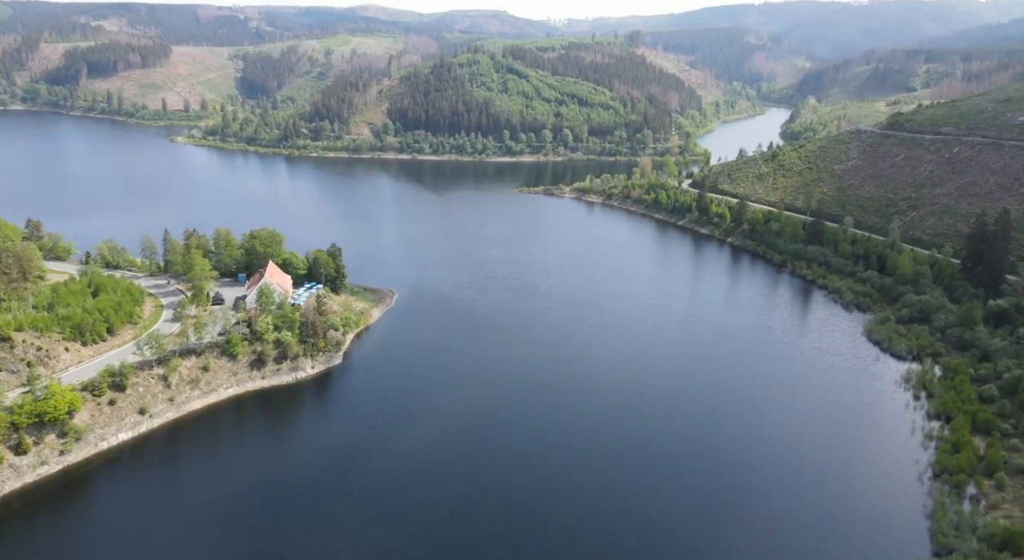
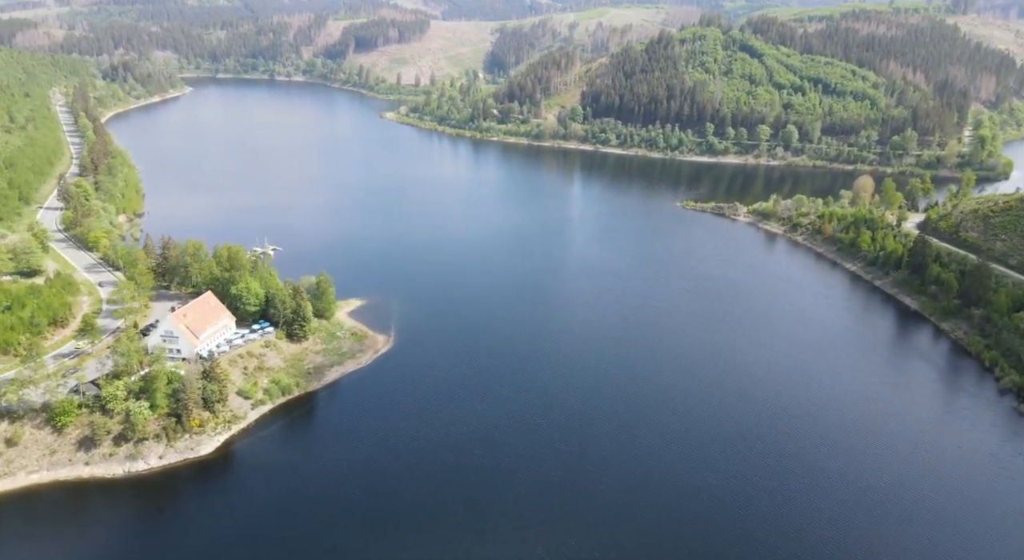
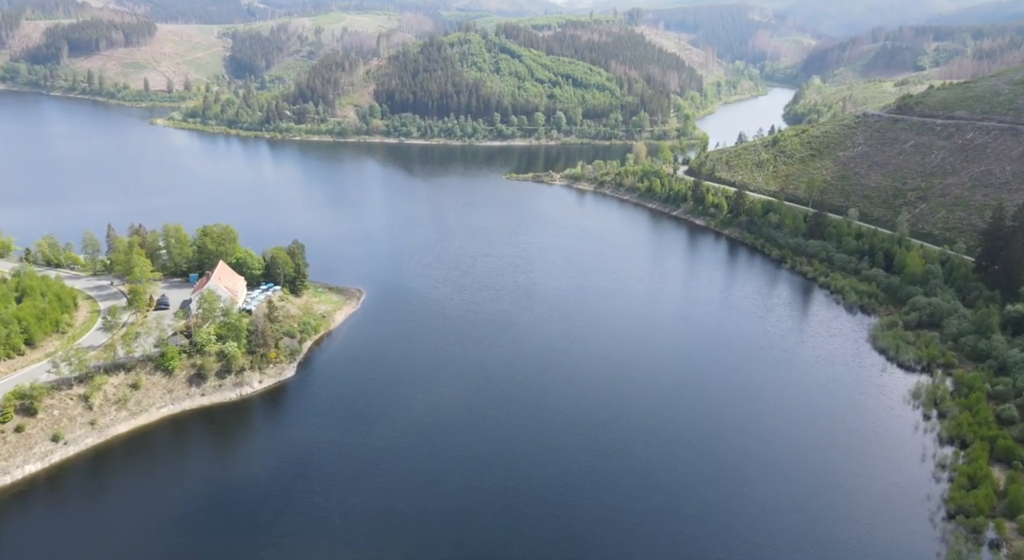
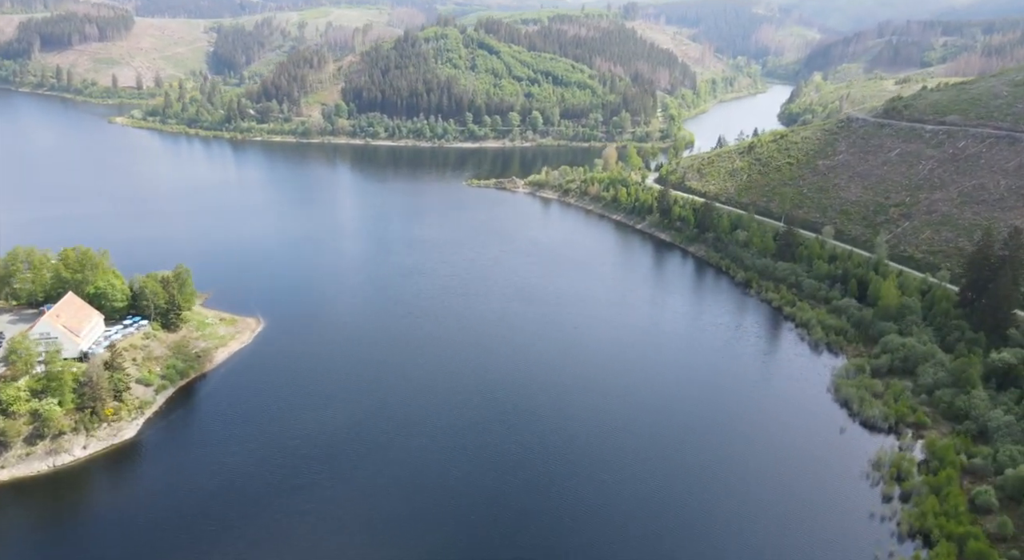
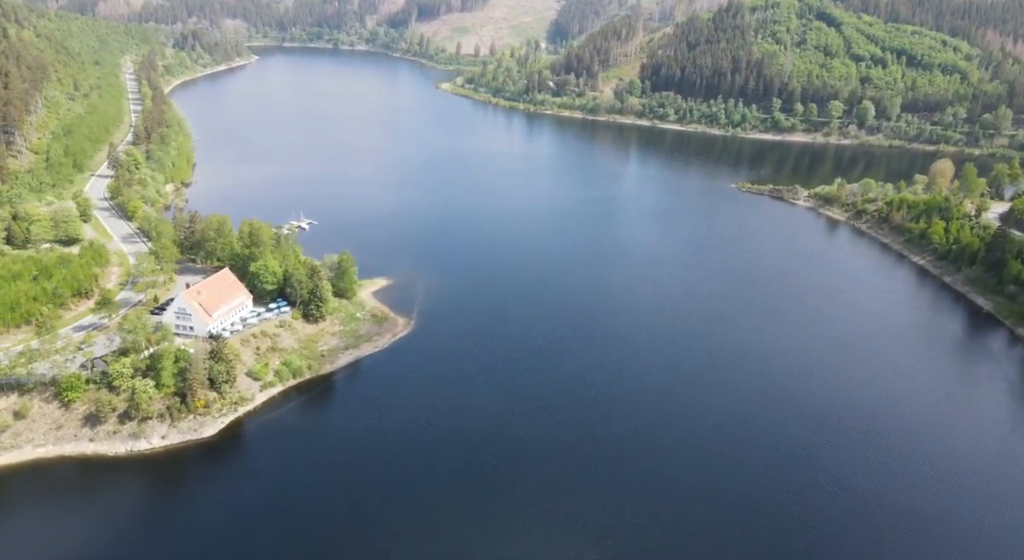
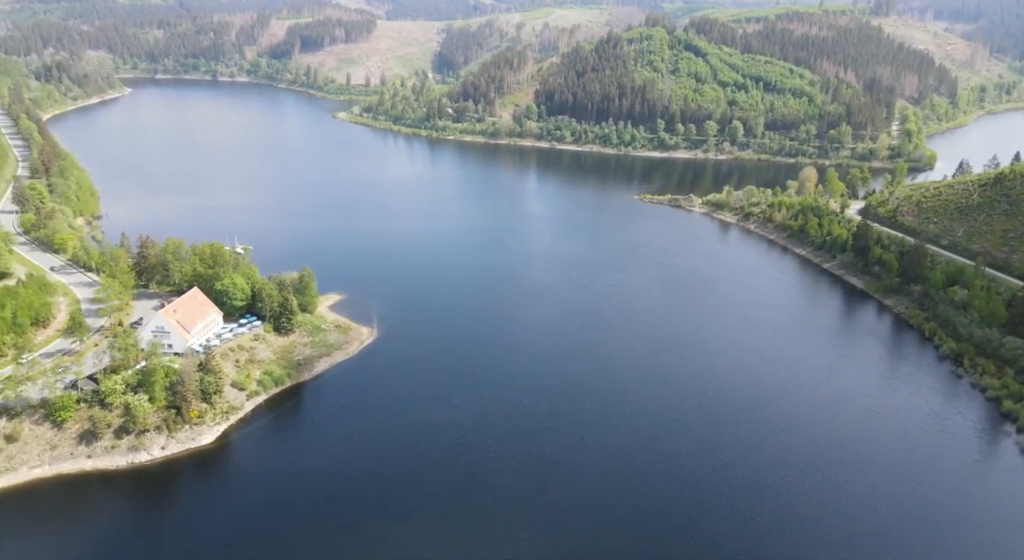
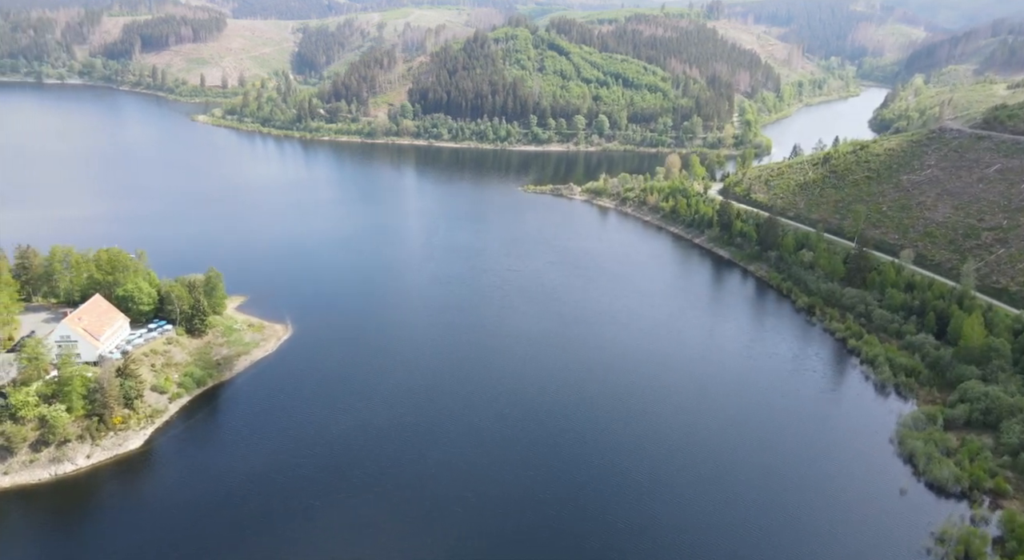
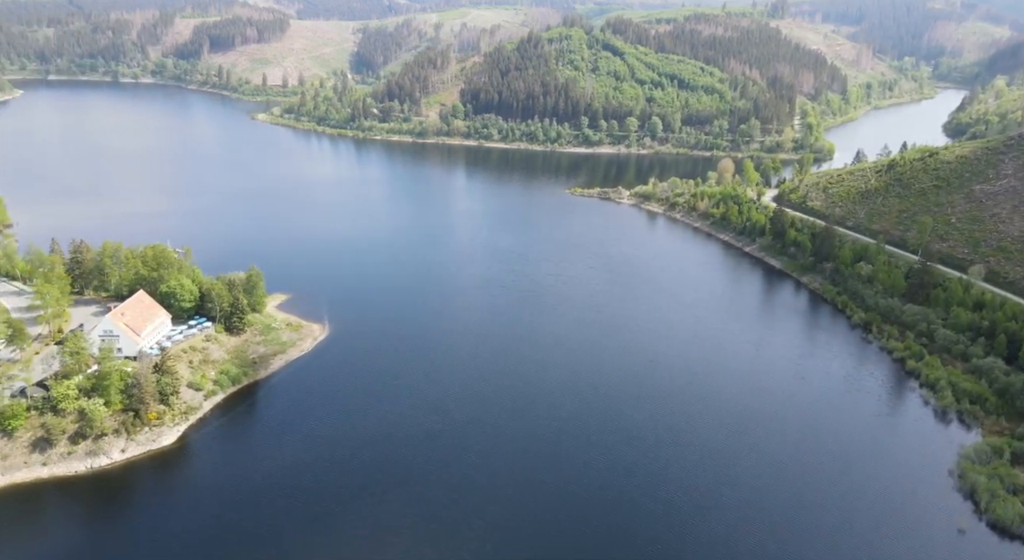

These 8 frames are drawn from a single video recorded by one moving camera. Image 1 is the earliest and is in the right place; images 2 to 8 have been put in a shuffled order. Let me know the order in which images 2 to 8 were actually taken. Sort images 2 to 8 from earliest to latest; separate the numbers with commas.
3, 4, 7, 8, 6, 2, 5
